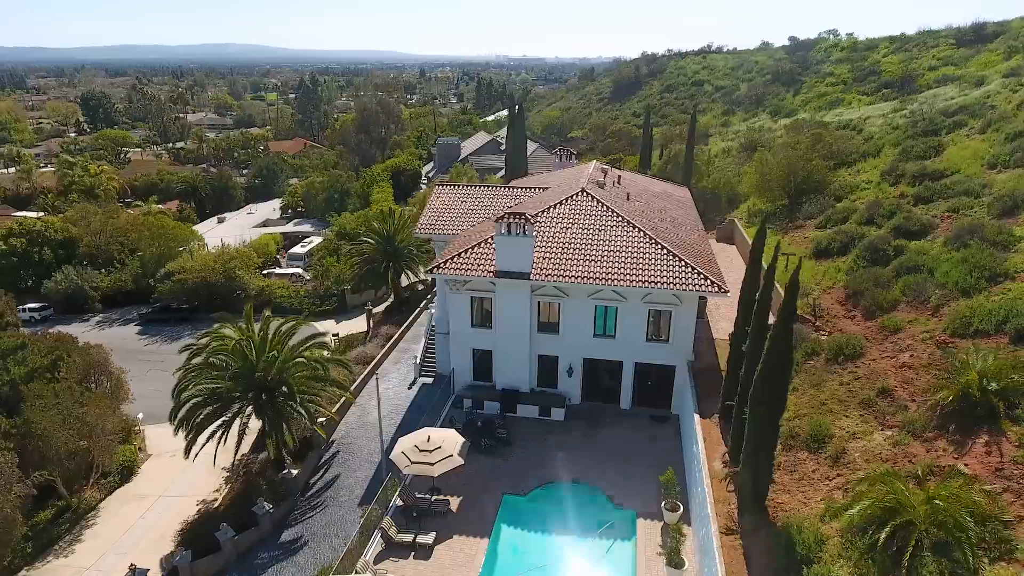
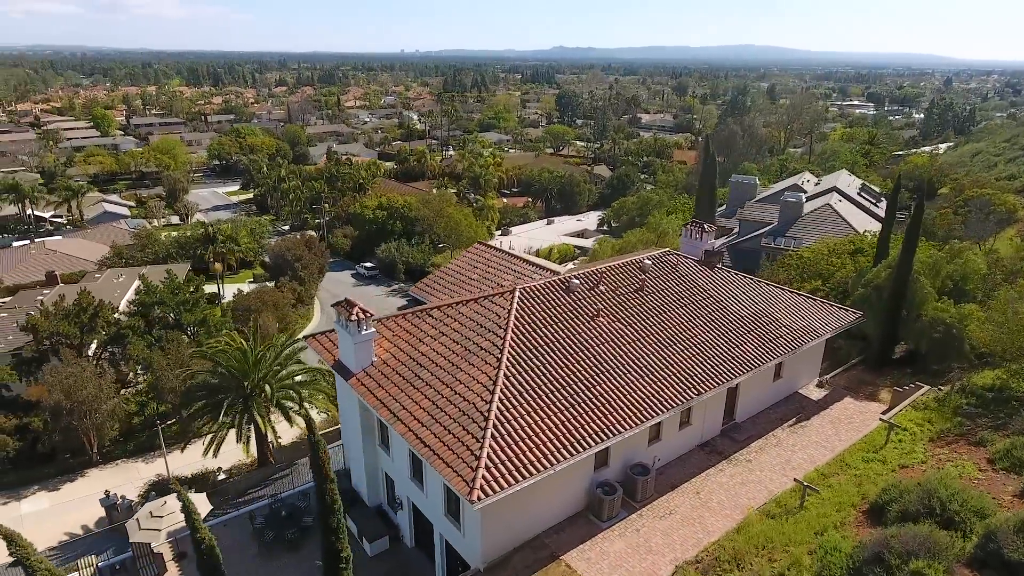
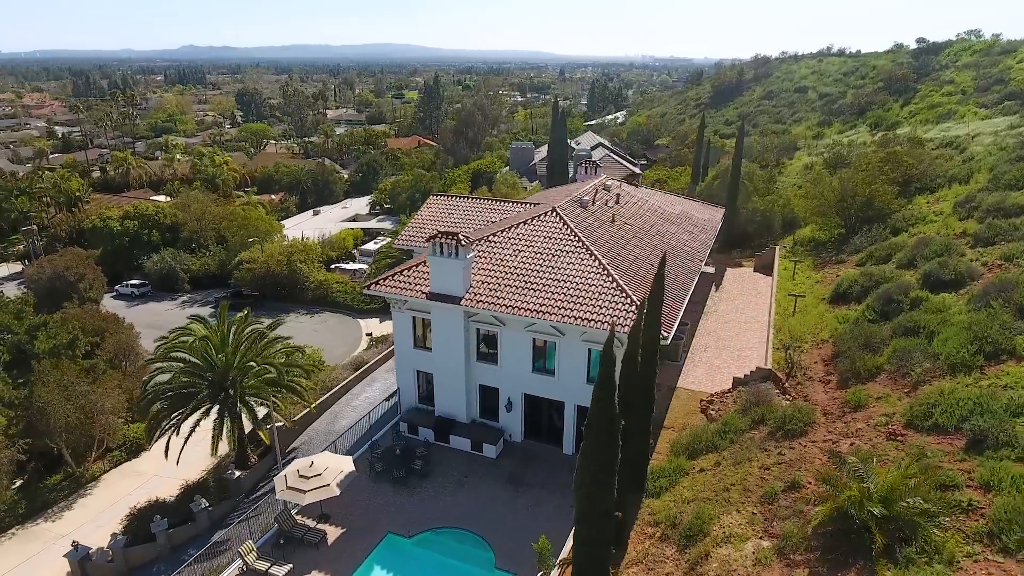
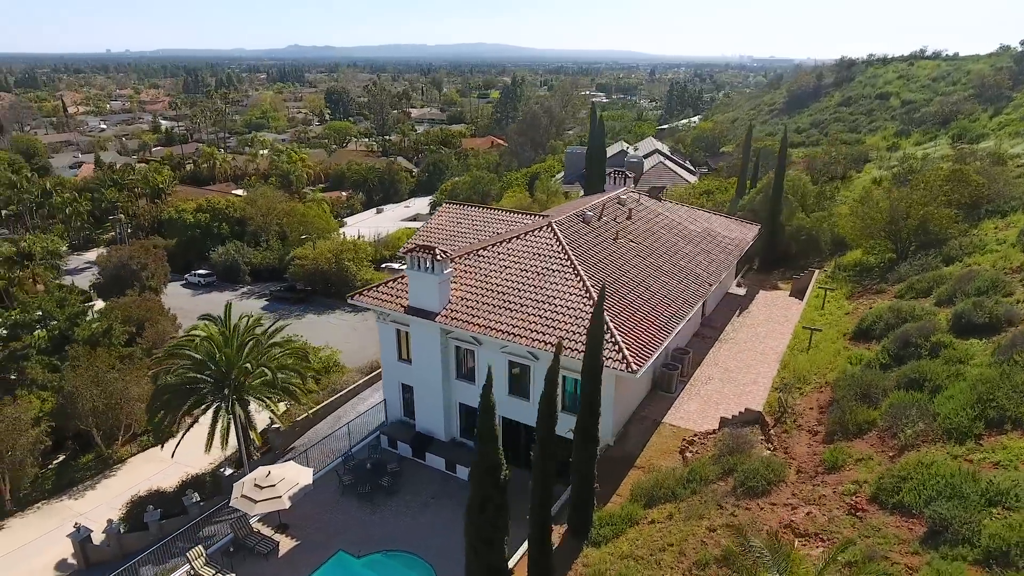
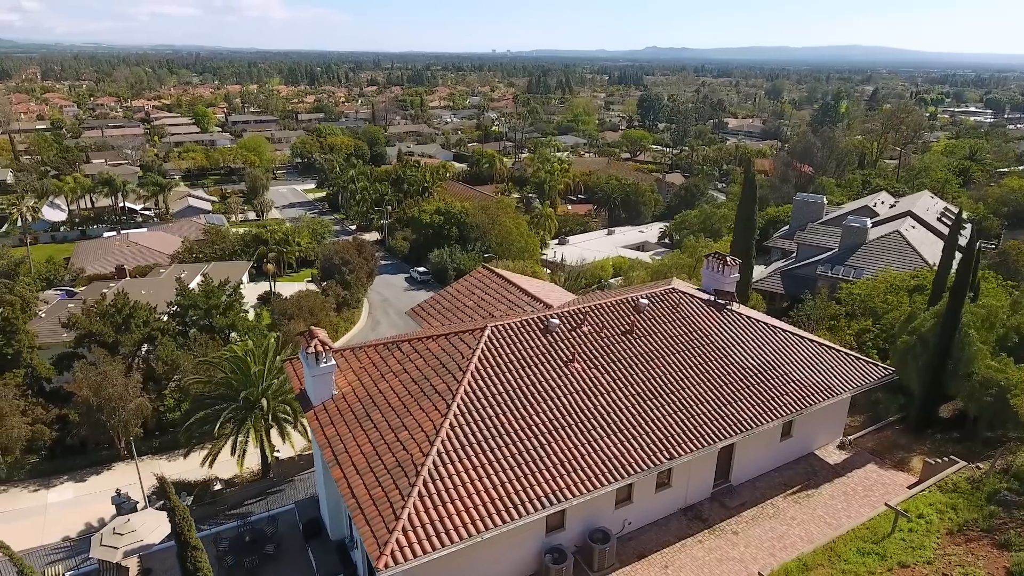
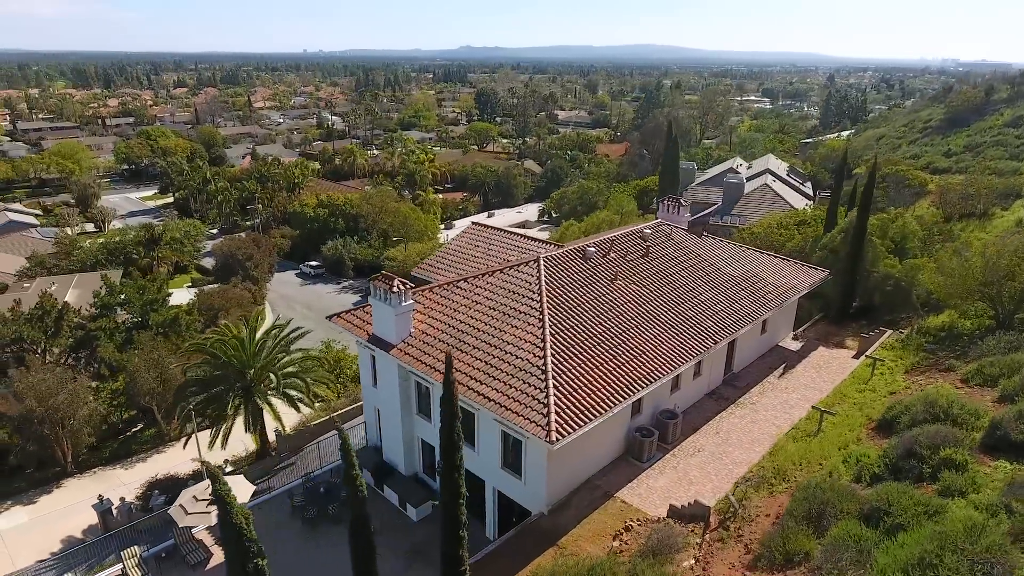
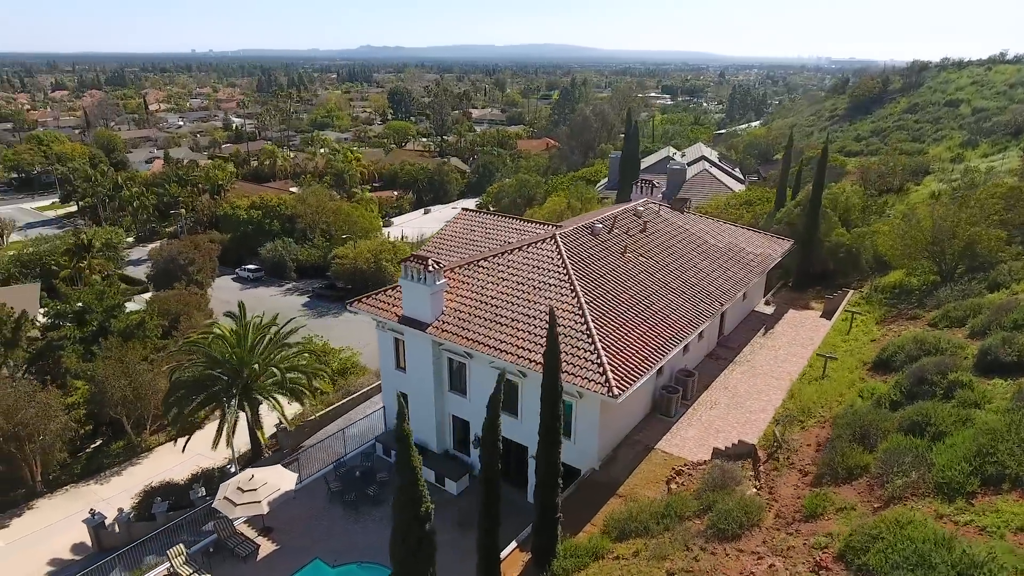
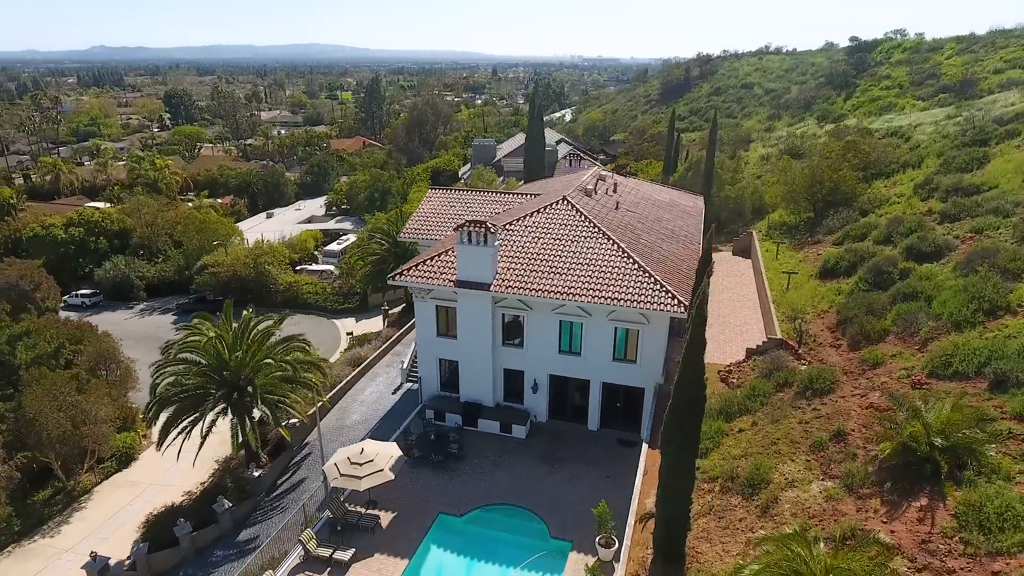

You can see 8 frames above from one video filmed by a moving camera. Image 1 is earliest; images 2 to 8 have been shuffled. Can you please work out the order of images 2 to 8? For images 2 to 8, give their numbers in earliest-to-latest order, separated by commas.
8, 3, 4, 7, 6, 2, 5
